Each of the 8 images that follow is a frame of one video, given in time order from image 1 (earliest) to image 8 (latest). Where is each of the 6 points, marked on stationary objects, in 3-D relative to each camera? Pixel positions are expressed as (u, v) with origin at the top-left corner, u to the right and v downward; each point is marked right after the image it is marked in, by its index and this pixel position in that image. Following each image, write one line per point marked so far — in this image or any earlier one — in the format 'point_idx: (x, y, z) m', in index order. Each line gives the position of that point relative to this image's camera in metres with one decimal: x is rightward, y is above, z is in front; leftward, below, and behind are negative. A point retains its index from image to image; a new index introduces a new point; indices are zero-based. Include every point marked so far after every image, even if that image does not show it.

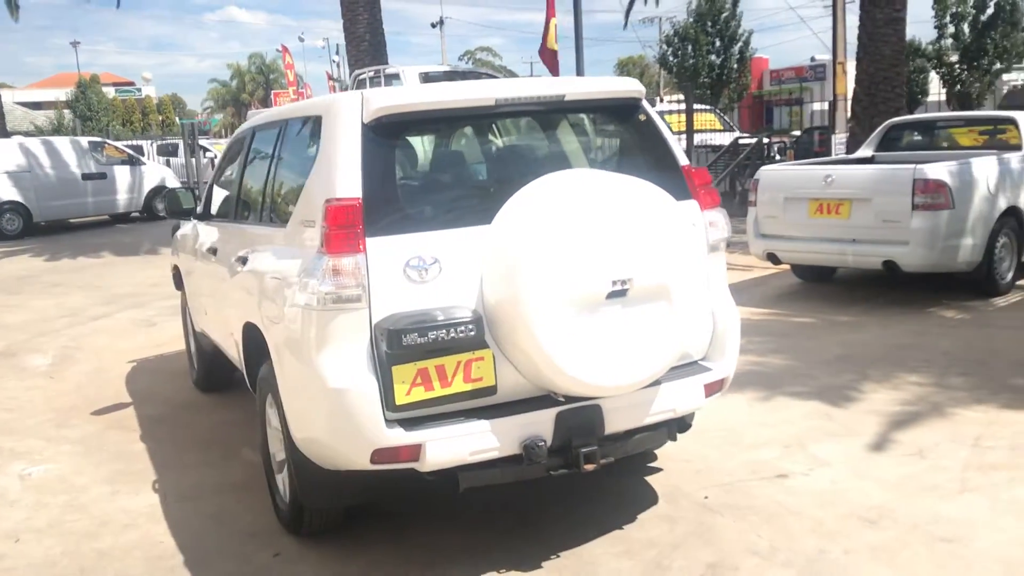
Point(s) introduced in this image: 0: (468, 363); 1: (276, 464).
0: (-0.1, -0.3, +3.3) m
1: (-1.0, -0.7, +4.2) m
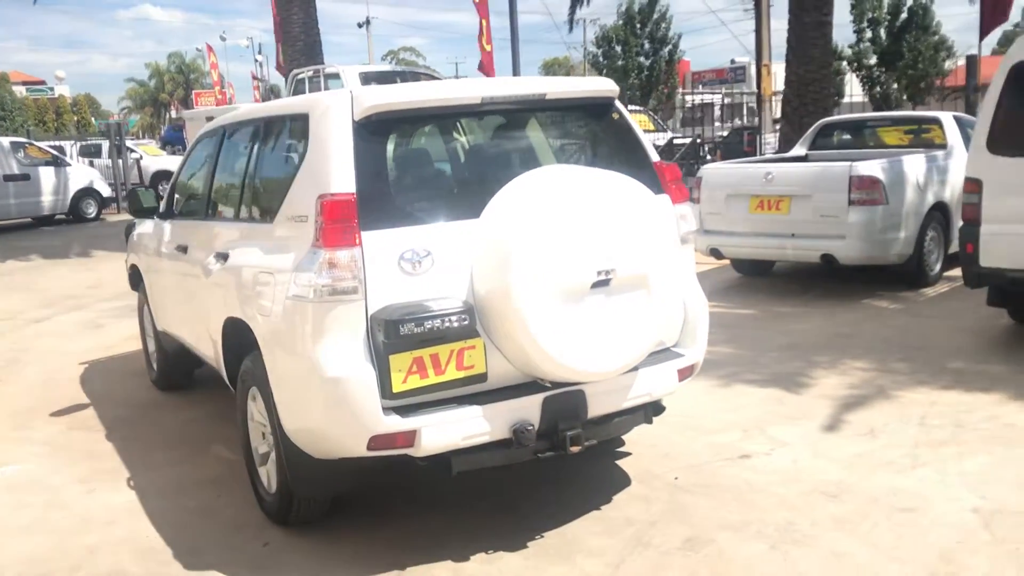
0: (-0.2, -0.2, +3.5) m
1: (-1.1, -0.7, +4.3) m
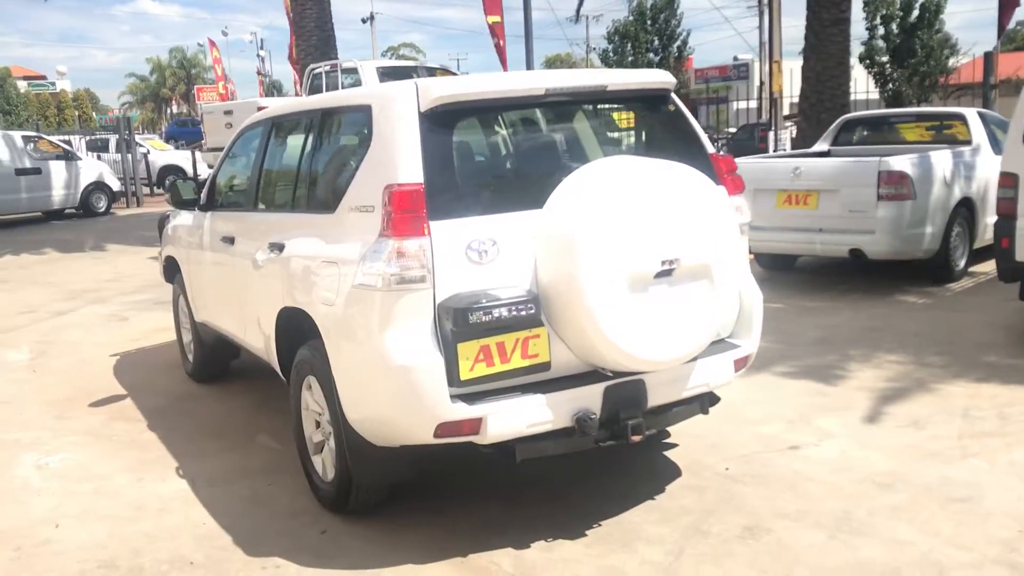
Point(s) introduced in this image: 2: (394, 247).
0: (+0.1, -0.2, +3.5) m
1: (-0.9, -0.7, +4.3) m
2: (-0.4, +0.1, +3.5) m
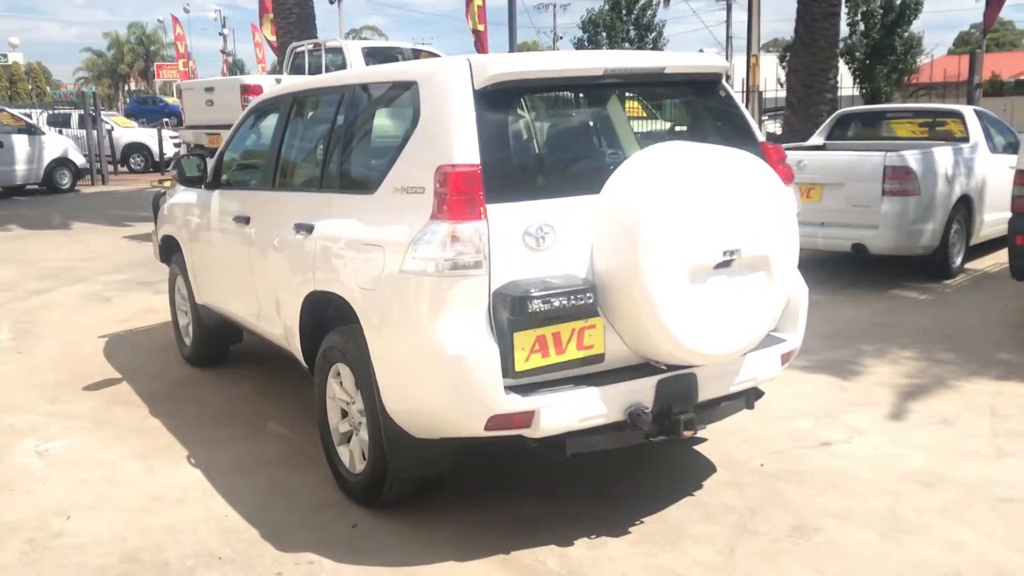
0: (+0.2, -0.1, +3.4) m
1: (-0.7, -0.6, +4.2) m
2: (-0.2, +0.2, +3.3) m
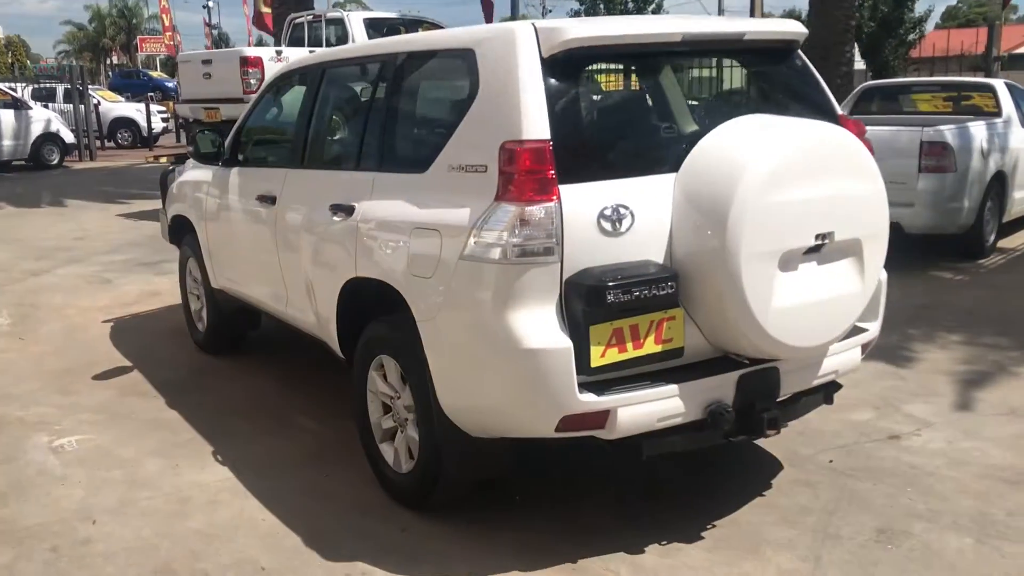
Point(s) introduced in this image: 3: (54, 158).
0: (+0.5, -0.1, +3.1) m
1: (-0.5, -0.6, +3.9) m
2: (0.0, +0.2, +3.0) m
3: (-8.8, +2.5, +19.1) m
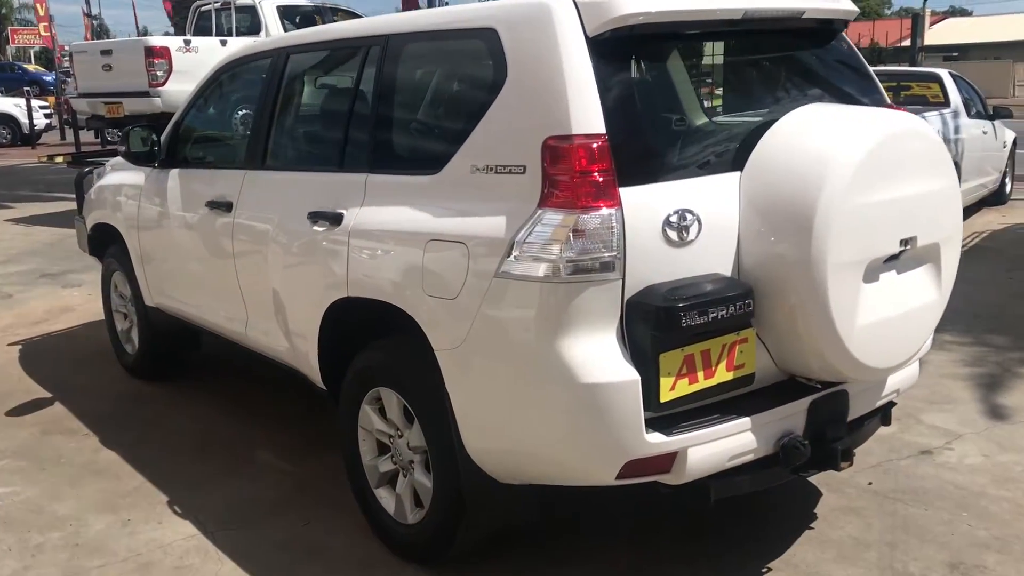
0: (+0.6, -0.2, +2.7) m
1: (-0.4, -0.6, +3.3) m
2: (+0.1, +0.2, +2.5) m
3: (-10.4, +2.3, +17.6) m
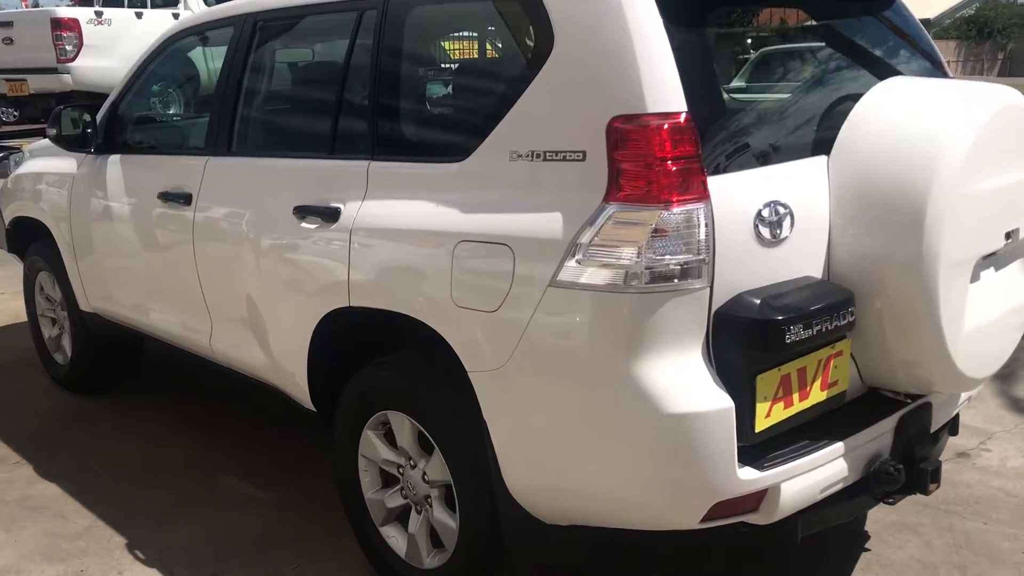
0: (+0.7, -0.2, +2.3) m
1: (-0.4, -0.6, +2.9) m
2: (+0.3, +0.1, +2.1) m
3: (-11.6, +2.4, +16.2) m
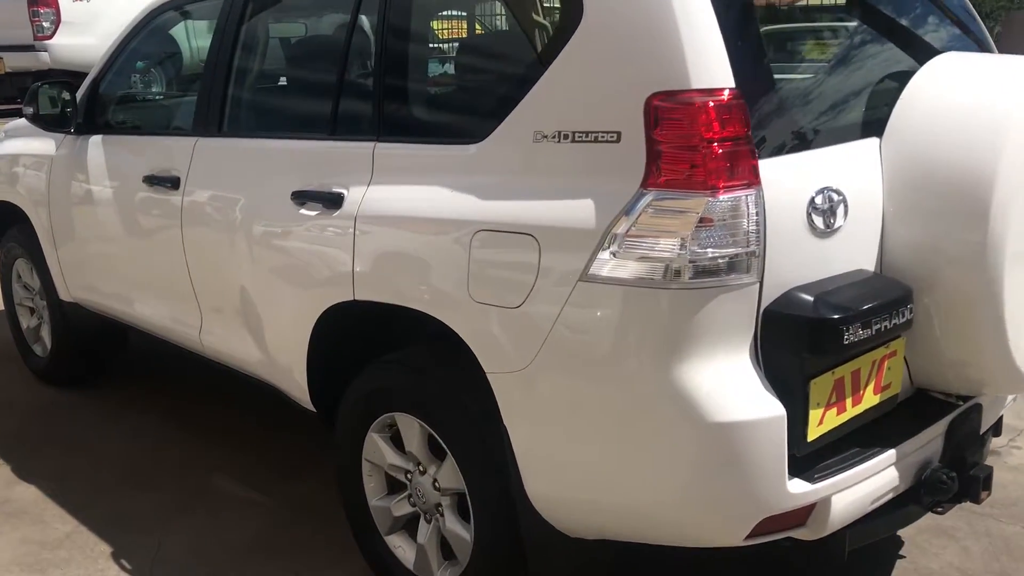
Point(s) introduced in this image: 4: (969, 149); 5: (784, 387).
0: (+0.8, -0.2, +2.1) m
1: (-0.3, -0.6, +2.7) m
2: (+0.3, +0.2, +1.9) m
3: (-11.7, +2.6, +15.7) m
4: (+0.9, +0.3, +2.1) m
5: (+0.5, -0.2, +2.0) m
